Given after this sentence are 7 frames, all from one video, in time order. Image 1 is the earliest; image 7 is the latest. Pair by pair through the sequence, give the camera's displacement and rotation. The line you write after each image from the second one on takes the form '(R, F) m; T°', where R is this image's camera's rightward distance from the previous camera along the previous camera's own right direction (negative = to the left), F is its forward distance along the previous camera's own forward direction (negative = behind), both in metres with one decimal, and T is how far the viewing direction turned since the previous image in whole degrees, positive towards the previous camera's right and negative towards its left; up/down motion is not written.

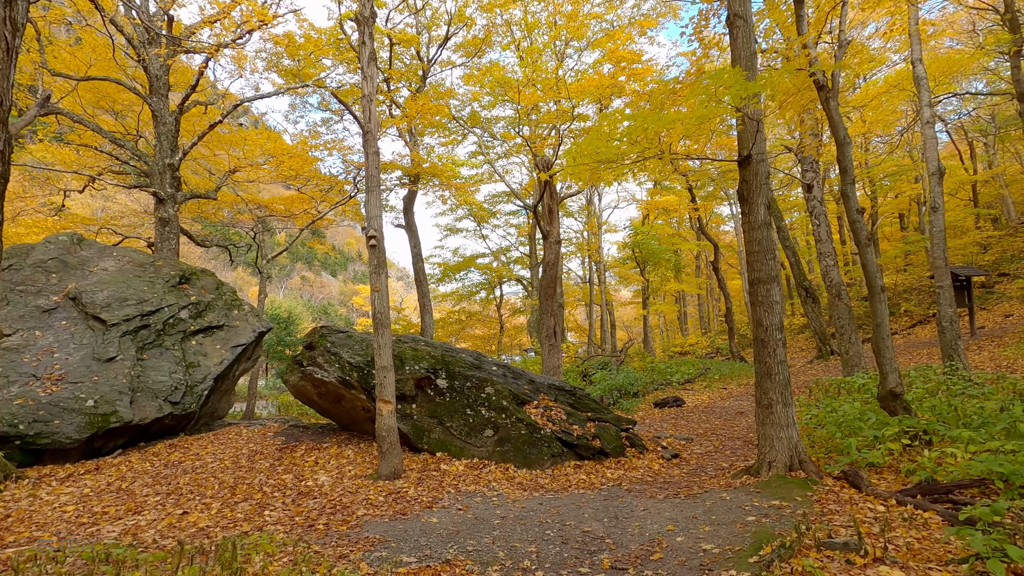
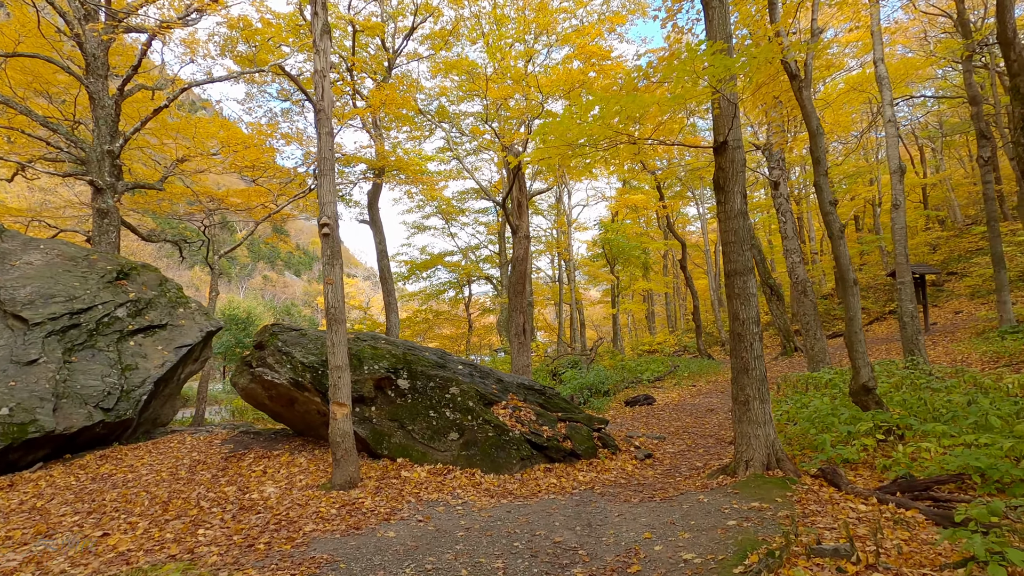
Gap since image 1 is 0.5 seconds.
(0.0, +0.4) m; +4°
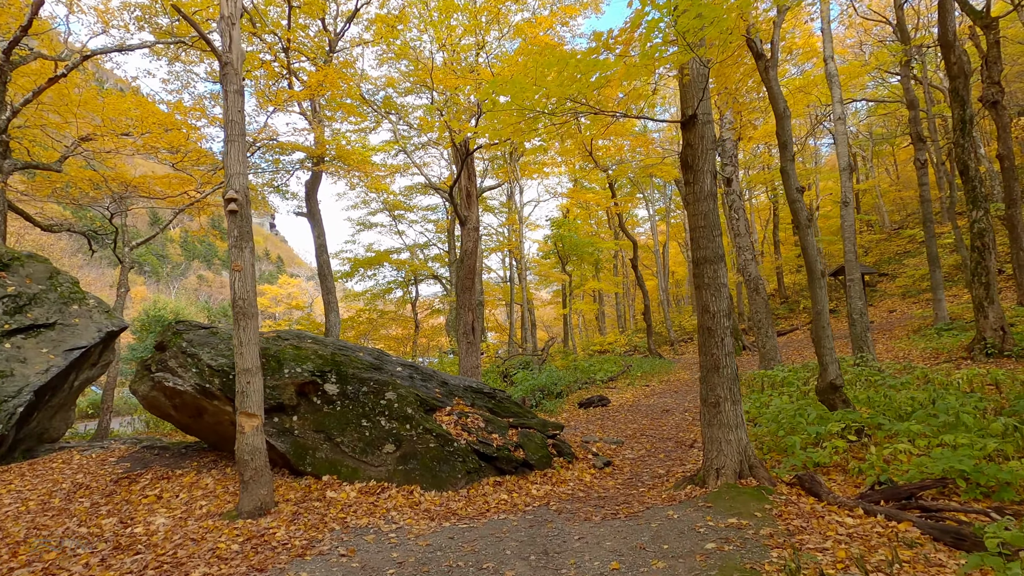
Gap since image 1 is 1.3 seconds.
(+0.1, +0.7) m; +6°
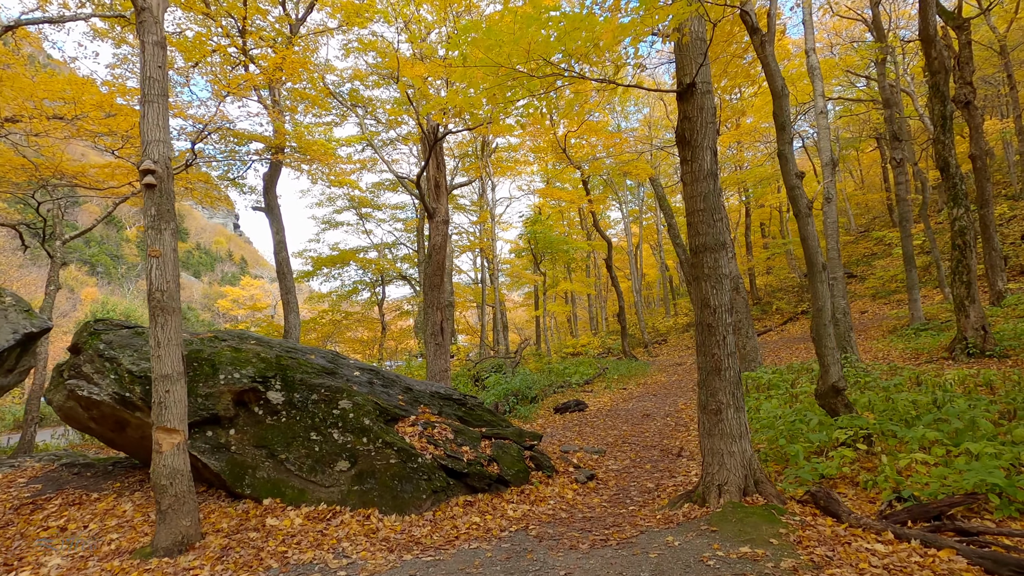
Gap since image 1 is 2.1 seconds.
(0.0, +0.6) m; +4°
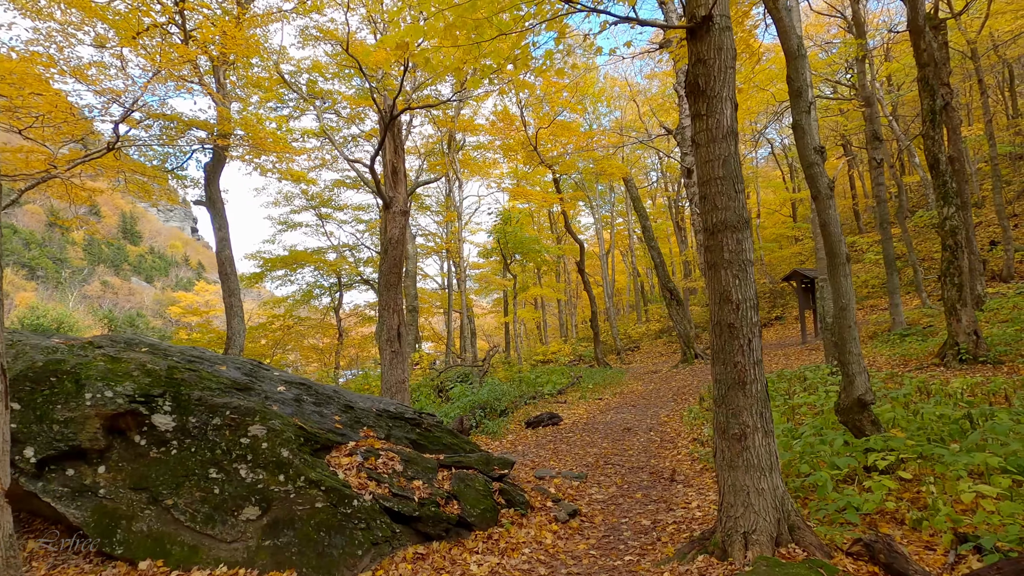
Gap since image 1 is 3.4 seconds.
(0.0, +0.9) m; +4°
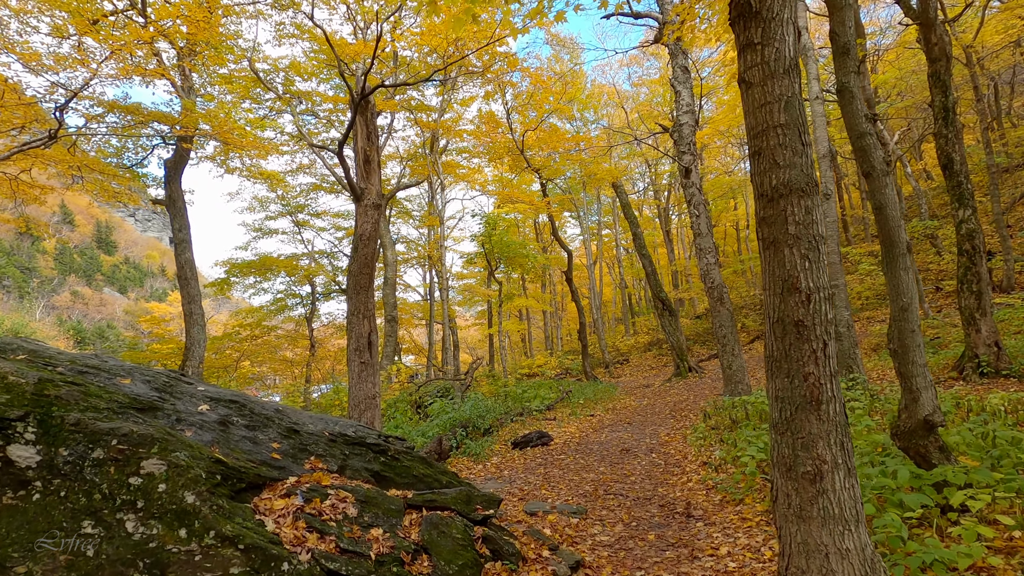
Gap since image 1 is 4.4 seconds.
(0.0, +0.8) m; +2°
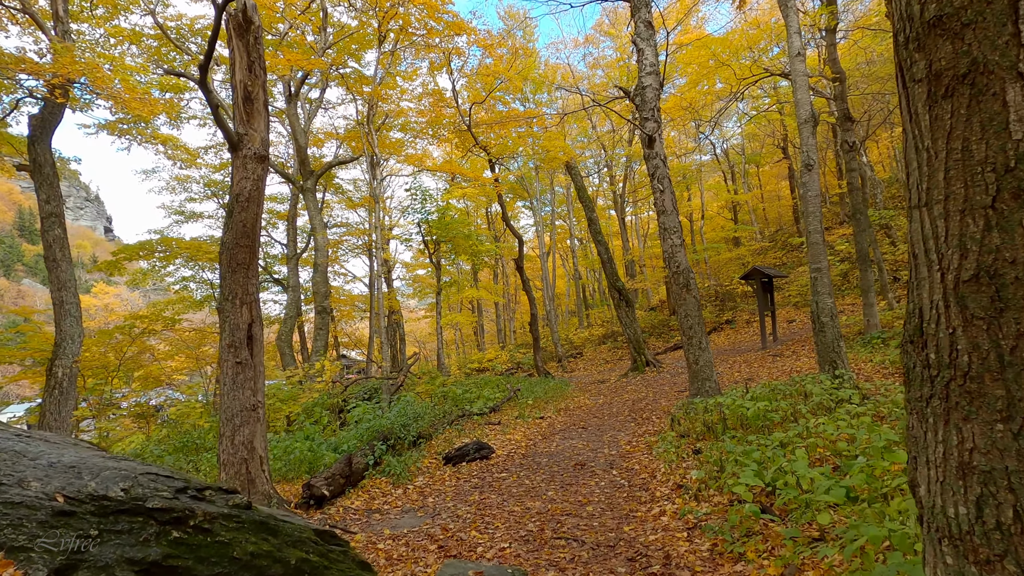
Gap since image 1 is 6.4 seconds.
(+0.3, +1.4) m; +6°
